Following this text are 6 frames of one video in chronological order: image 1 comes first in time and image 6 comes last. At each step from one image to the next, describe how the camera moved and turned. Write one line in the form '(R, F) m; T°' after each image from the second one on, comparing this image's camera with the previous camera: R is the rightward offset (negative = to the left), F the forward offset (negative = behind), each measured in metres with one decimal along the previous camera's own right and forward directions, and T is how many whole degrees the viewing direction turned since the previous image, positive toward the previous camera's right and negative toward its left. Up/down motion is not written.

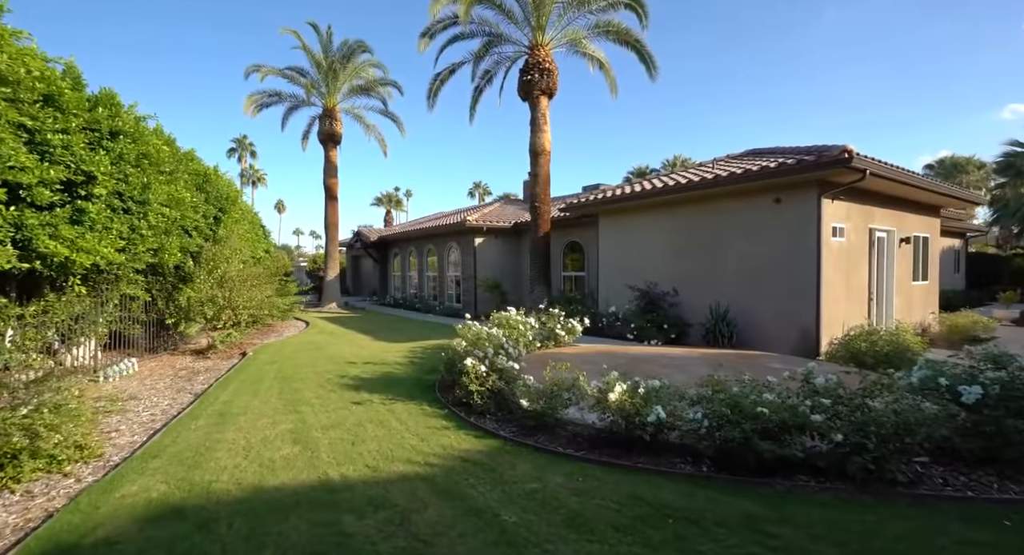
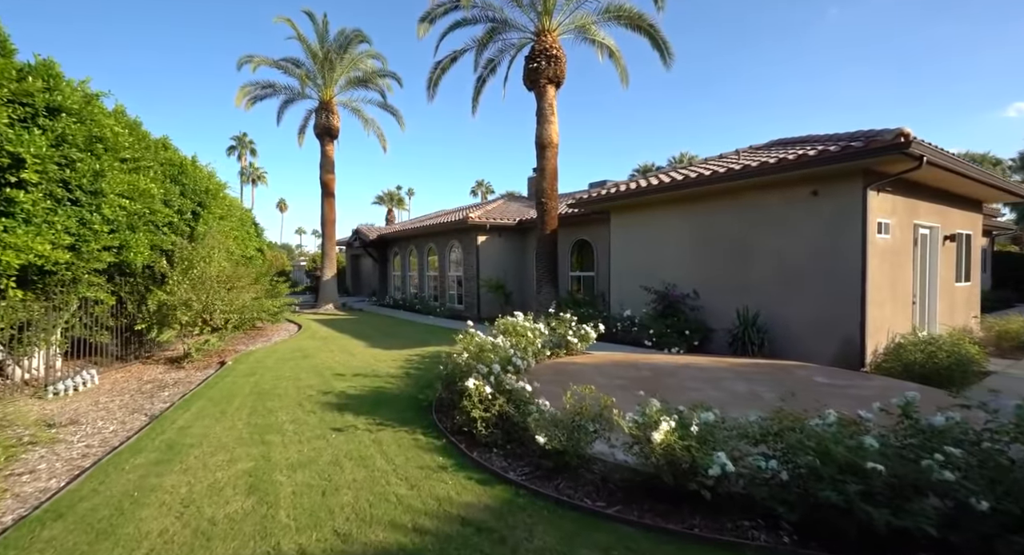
(-0.1, +0.9) m; 0°
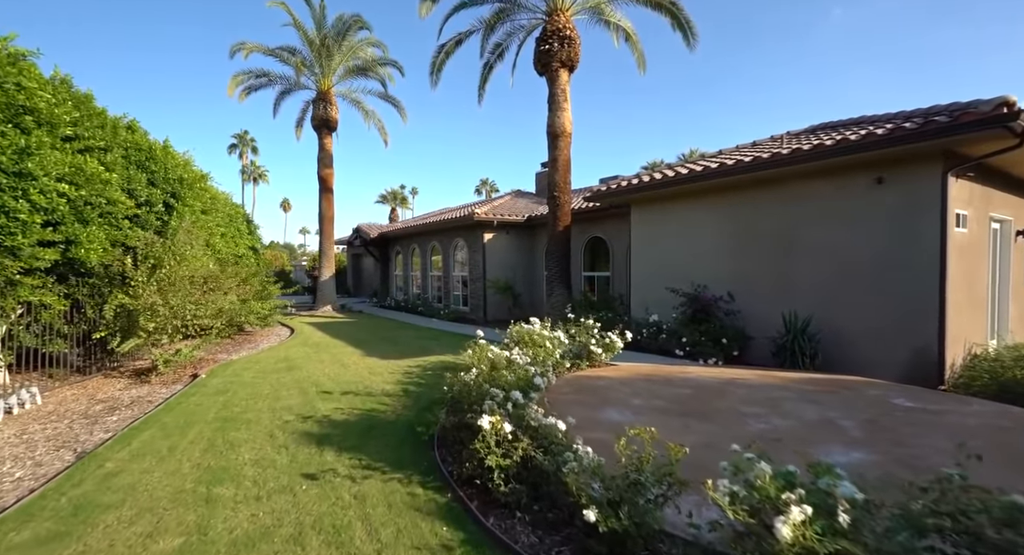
(-0.2, +1.1) m; 0°
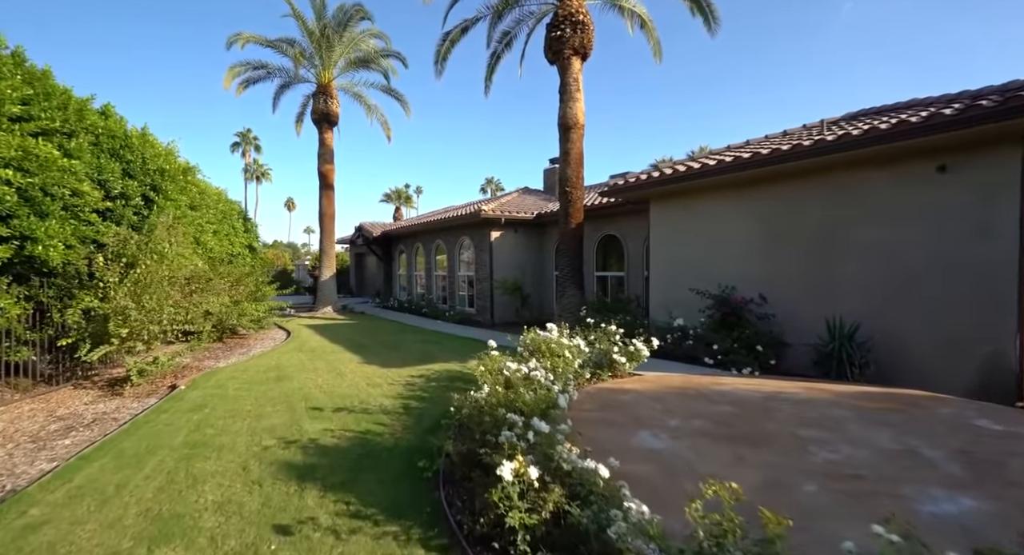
(-0.1, +0.8) m; -1°
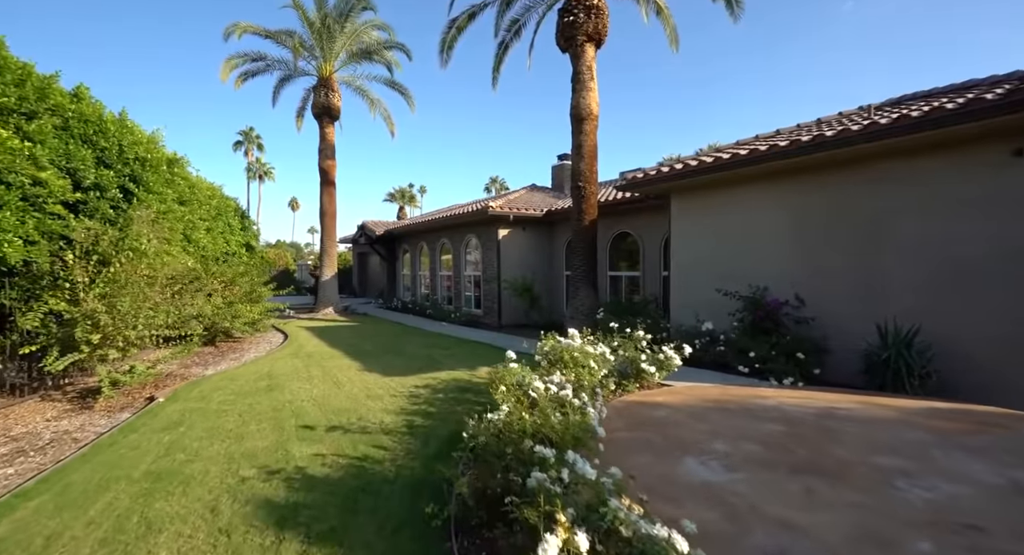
(-0.2, +0.7) m; 0°
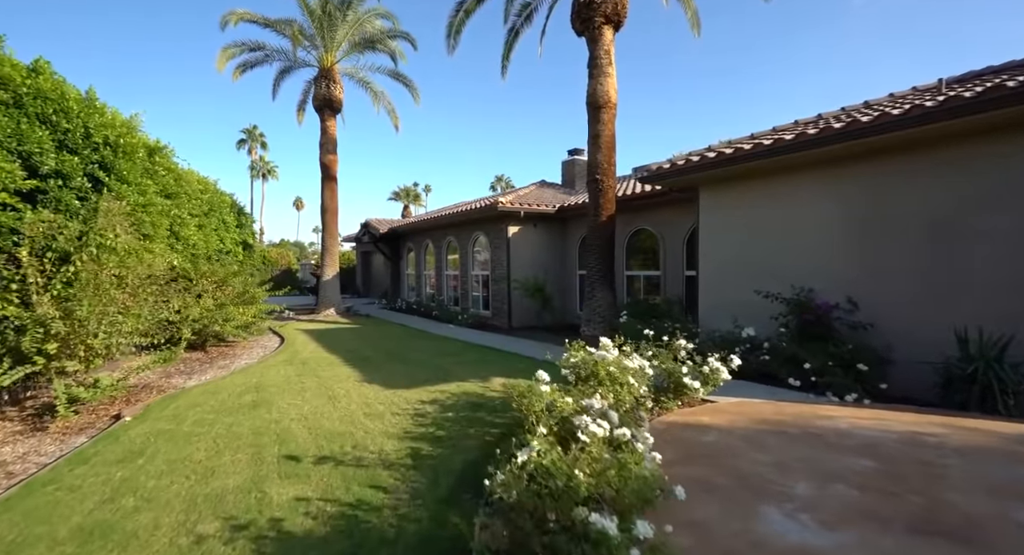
(-0.2, +0.9) m; -1°
